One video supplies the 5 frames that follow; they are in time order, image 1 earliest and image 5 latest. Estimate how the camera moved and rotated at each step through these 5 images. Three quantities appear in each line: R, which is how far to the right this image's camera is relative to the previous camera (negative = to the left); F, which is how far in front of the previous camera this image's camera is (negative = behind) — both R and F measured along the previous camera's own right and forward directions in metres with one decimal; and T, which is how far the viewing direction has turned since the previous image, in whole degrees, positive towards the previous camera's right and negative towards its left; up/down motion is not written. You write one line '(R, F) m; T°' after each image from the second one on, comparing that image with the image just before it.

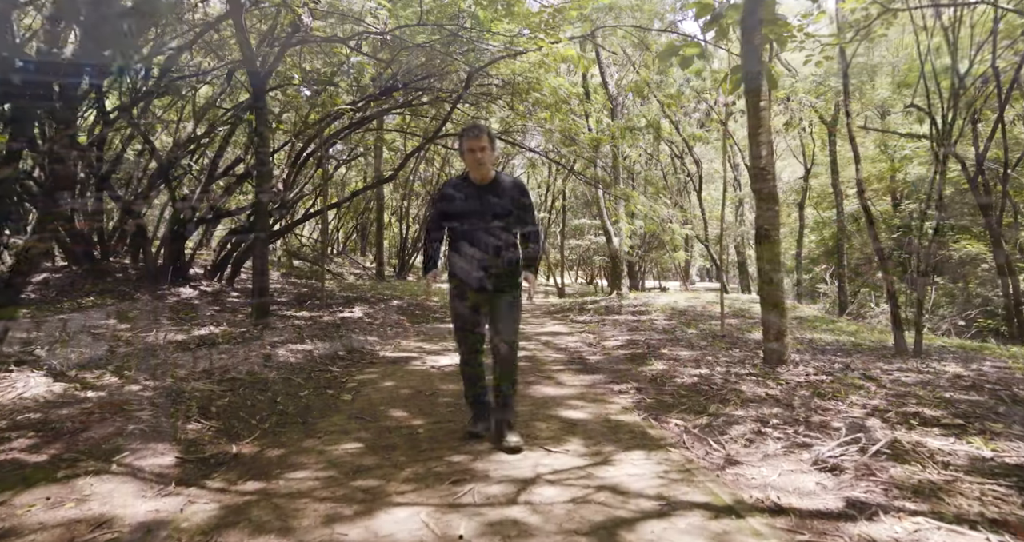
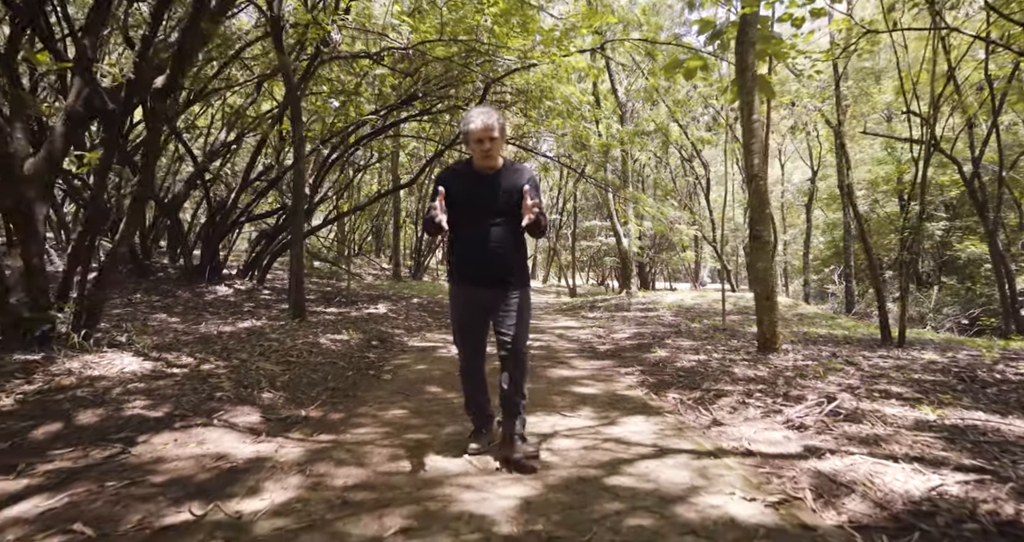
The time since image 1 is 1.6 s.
(-0.1, -0.7) m; -1°
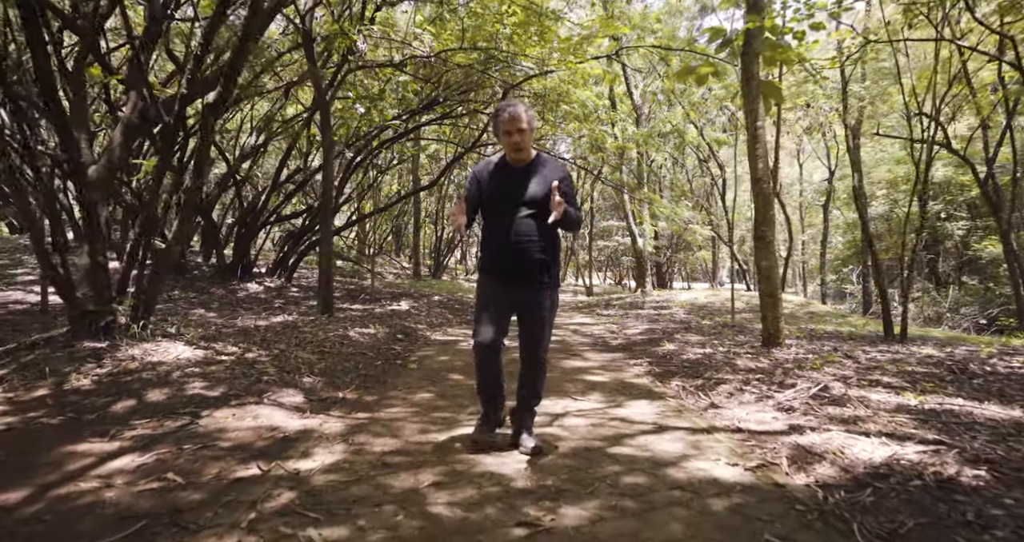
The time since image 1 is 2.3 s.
(0.0, -0.4) m; -1°
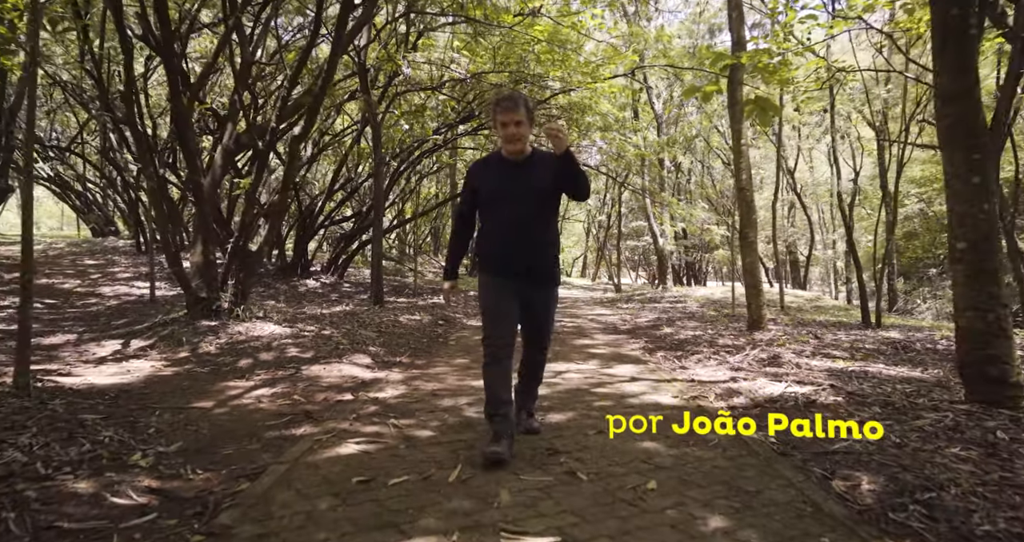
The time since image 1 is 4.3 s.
(+0.2, -1.3) m; -3°
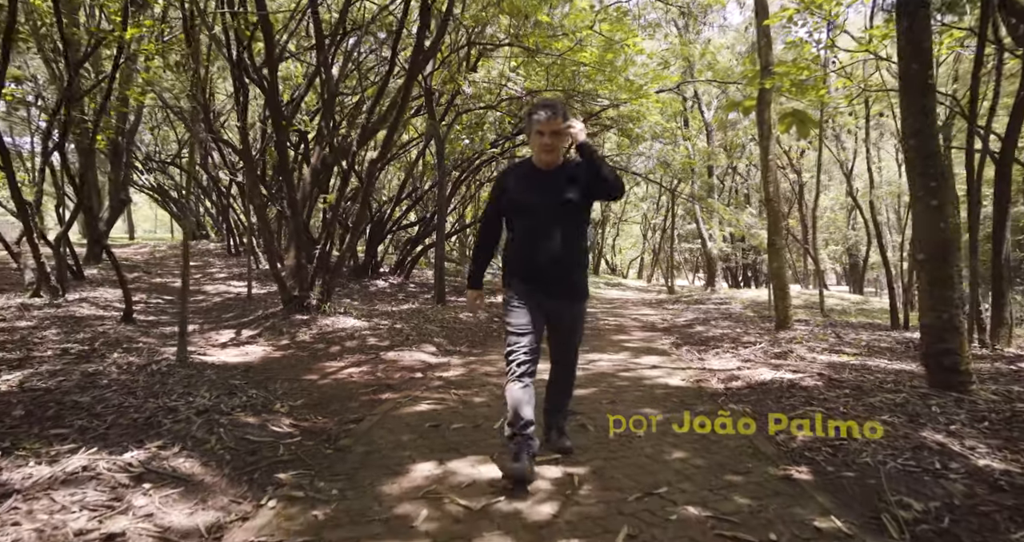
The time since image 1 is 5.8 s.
(+0.2, -1.0) m; -5°
